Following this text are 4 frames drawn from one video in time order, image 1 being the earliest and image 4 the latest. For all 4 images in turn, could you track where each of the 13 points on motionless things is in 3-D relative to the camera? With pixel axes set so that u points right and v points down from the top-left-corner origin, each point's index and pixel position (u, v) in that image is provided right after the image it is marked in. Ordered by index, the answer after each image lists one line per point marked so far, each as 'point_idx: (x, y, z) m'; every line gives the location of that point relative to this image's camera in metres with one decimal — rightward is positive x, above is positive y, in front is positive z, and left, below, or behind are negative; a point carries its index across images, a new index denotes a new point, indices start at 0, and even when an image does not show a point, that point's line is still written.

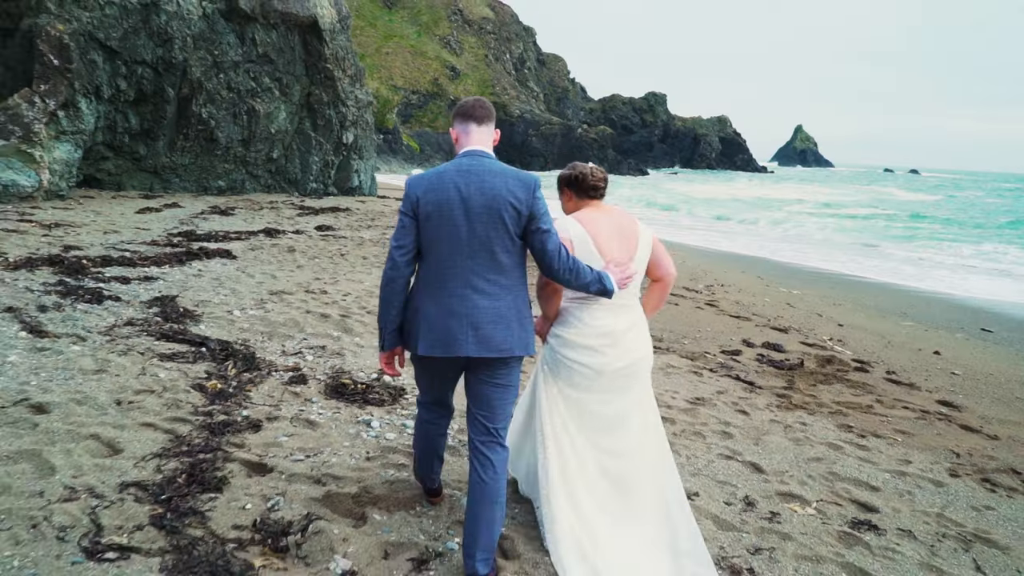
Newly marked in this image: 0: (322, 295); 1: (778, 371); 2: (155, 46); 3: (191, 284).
0: (-2.4, -0.1, +7.9) m
1: (+2.8, -0.9, +6.5) m
2: (-9.0, +6.1, +15.7) m
3: (-4.0, +0.1, +7.7) m
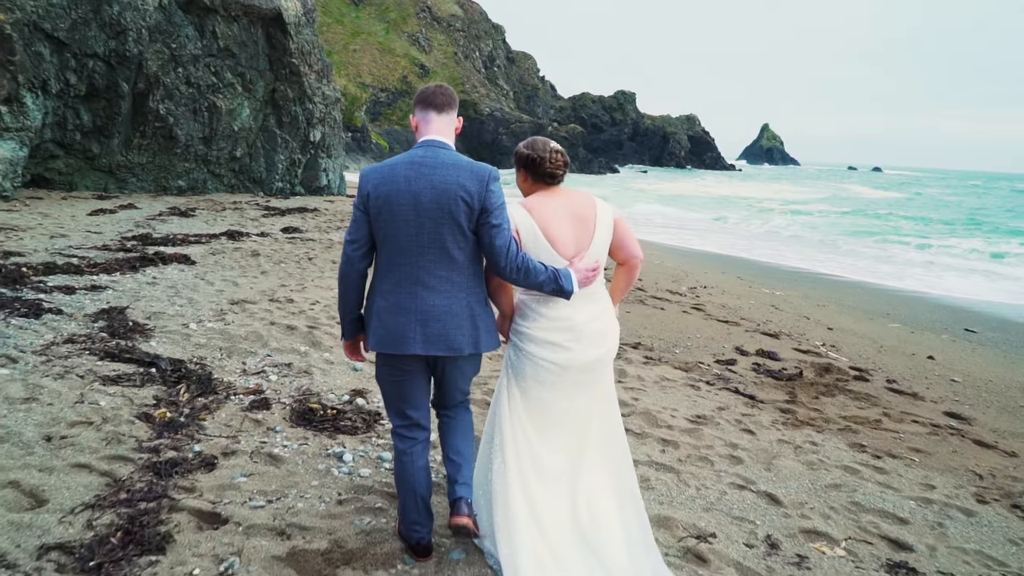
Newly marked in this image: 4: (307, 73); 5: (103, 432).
0: (-2.6, -0.2, +7.3) m
1: (+2.6, -0.9, +6.2) m
2: (-9.7, +6.0, +14.8) m
3: (-4.2, -0.1, +7.1) m
4: (-6.5, +6.8, +19.9) m
5: (-2.5, -0.9, +3.8) m
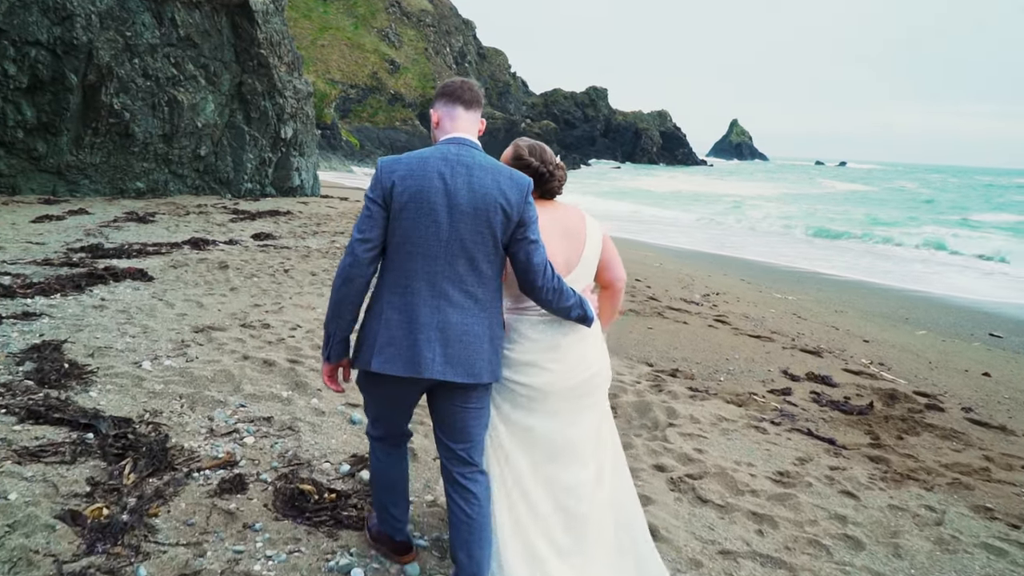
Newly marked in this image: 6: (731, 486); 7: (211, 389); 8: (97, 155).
0: (-2.5, -0.4, +6.2) m
1: (+2.8, -1.1, +5.3) m
2: (-9.9, +5.7, +13.4) m
3: (-4.0, -0.3, +5.9) m
4: (-7.0, +6.6, +18.5) m
5: (-2.2, -1.1, +2.7) m
6: (+1.4, -1.2, +3.9) m
7: (-2.2, -0.7, +4.6) m
8: (-9.8, +3.2, +14.8) m
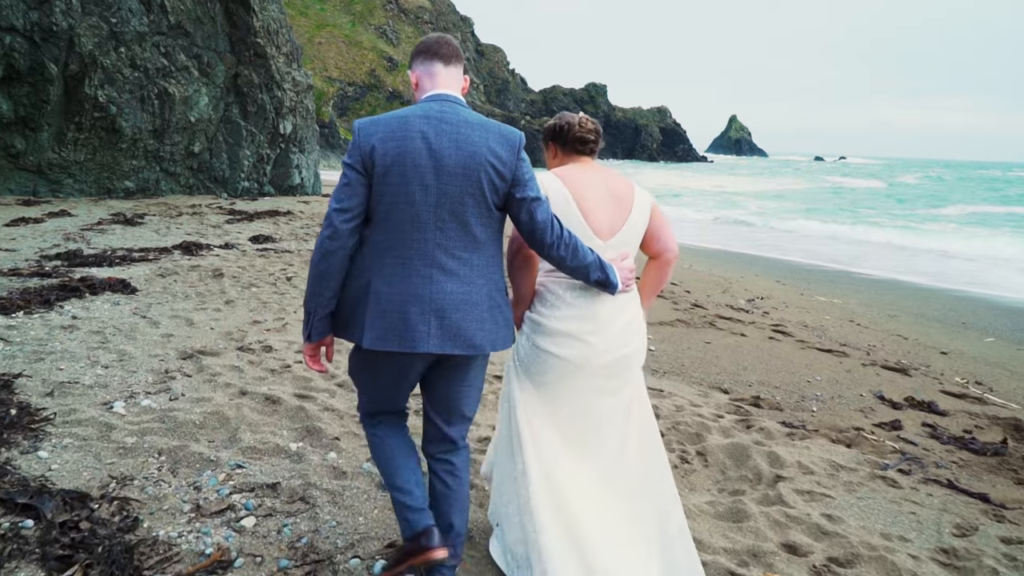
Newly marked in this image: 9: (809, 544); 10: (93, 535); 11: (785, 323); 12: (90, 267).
0: (-2.1, -0.5, +5.2) m
1: (+3.2, -1.2, +4.3) m
2: (-9.6, +5.5, +12.3) m
3: (-3.6, -0.5, +4.9) m
4: (-6.7, +6.5, +17.5) m
5: (-1.8, -1.3, +1.7) m
6: (+1.8, -1.3, +2.9) m
7: (-1.8, -0.9, +3.6) m
8: (-9.5, +3.0, +13.8) m
9: (+1.5, -1.3, +3.1) m
10: (-1.8, -1.0, +2.7) m
11: (+3.6, -0.5, +8.2) m
12: (-5.2, +0.3, +7.7) m
